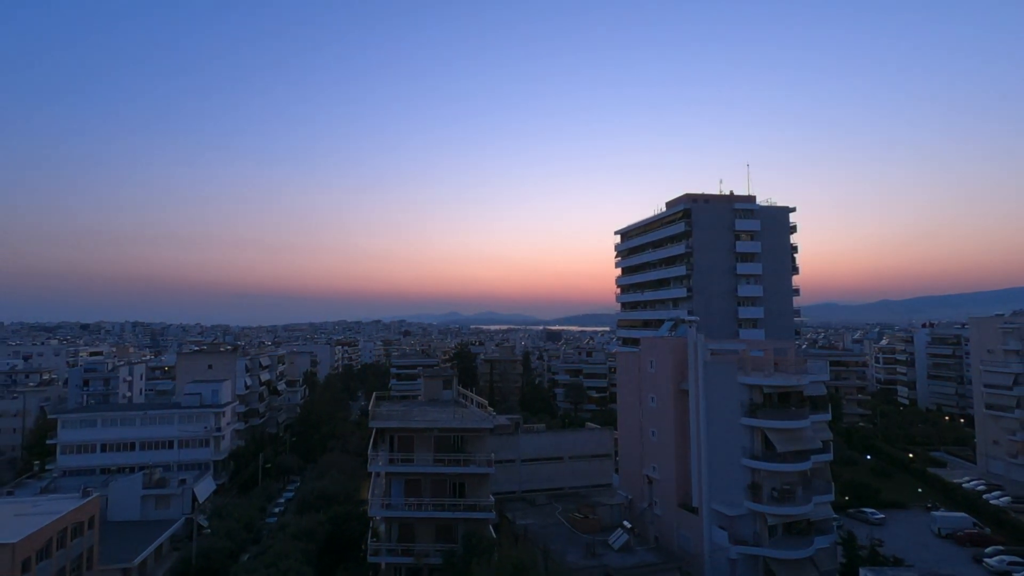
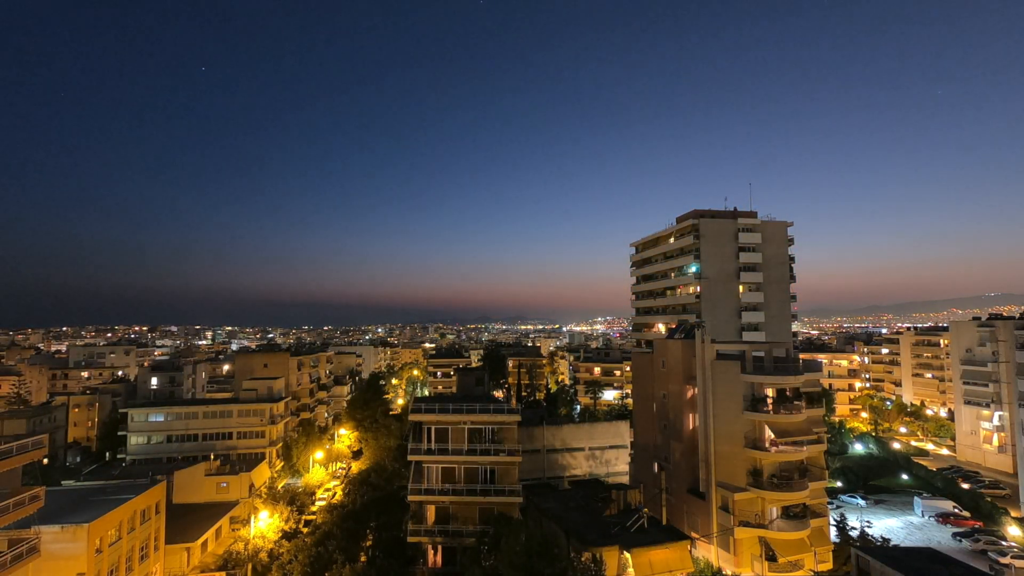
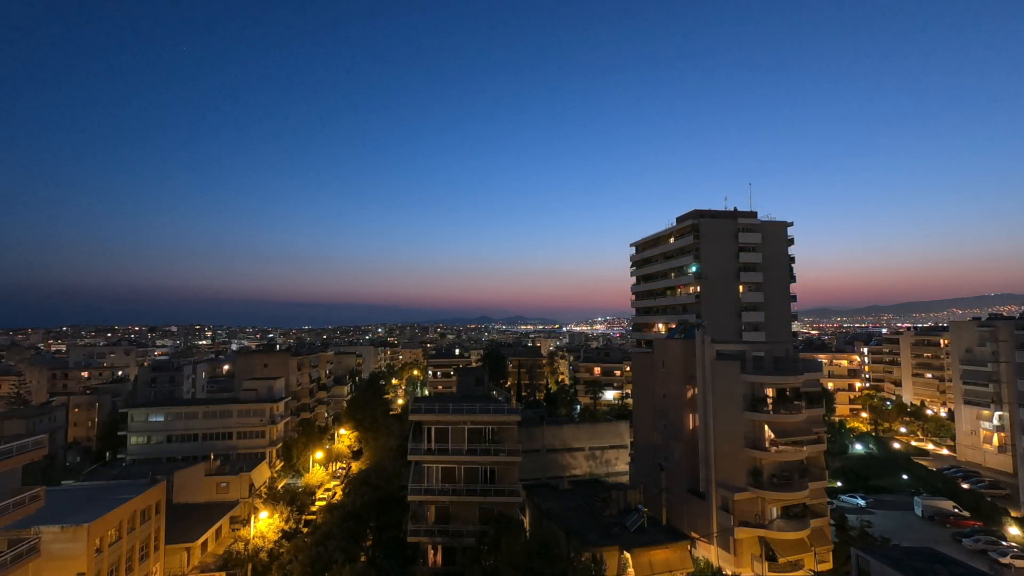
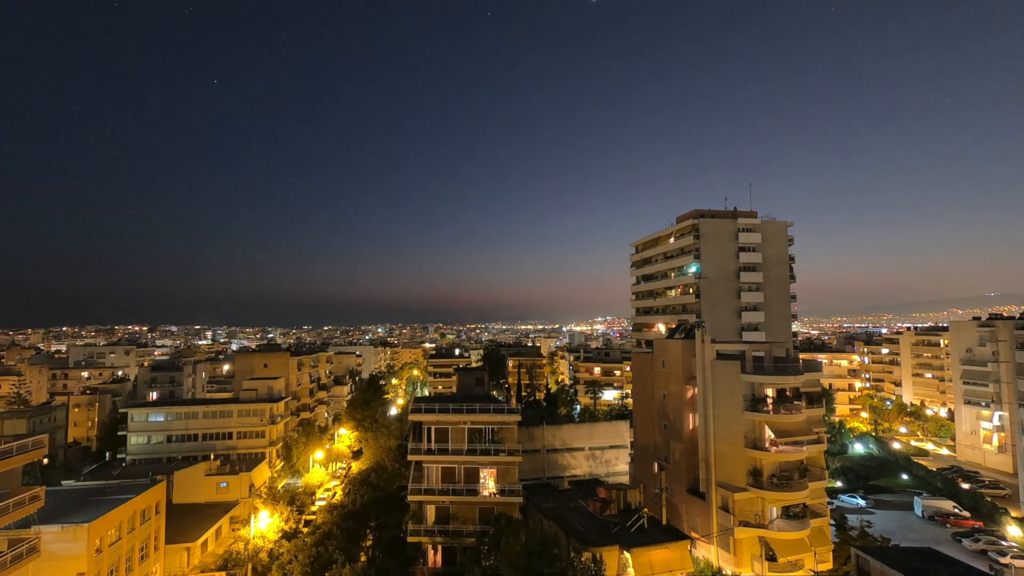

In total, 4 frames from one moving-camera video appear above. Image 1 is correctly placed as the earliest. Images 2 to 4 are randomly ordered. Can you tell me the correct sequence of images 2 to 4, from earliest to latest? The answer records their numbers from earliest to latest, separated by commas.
3, 2, 4
